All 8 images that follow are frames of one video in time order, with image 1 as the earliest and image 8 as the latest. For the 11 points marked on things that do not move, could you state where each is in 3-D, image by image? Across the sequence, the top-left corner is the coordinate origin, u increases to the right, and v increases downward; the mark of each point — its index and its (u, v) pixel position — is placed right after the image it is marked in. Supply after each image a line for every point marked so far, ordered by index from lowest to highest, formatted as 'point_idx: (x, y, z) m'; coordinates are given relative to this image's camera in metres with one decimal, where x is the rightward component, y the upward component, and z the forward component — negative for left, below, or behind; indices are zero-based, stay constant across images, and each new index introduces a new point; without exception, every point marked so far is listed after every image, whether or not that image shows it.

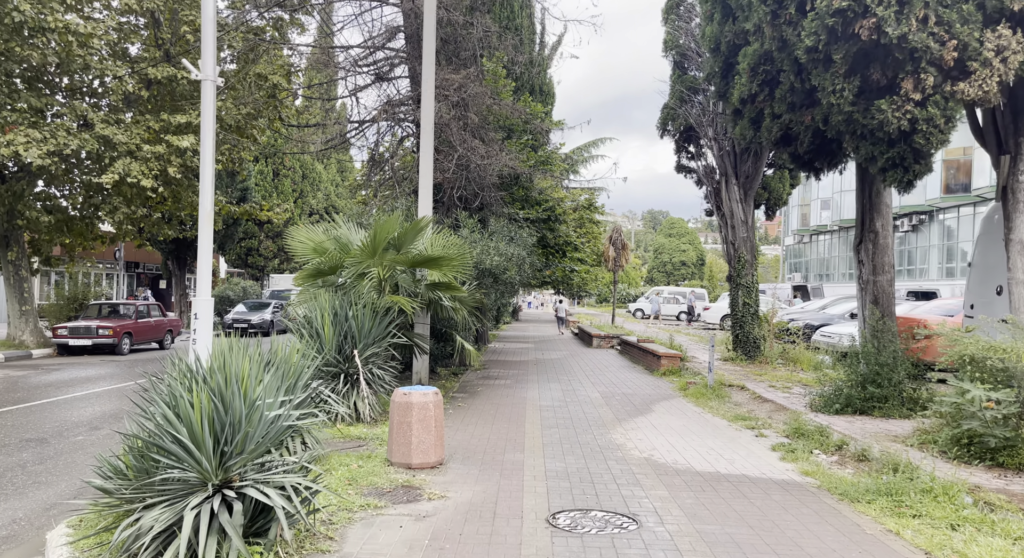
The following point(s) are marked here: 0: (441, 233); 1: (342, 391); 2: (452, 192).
0: (-1.3, +0.9, +14.0) m
1: (-2.3, -1.5, +10.1) m
2: (-1.4, +2.0, +17.8) m
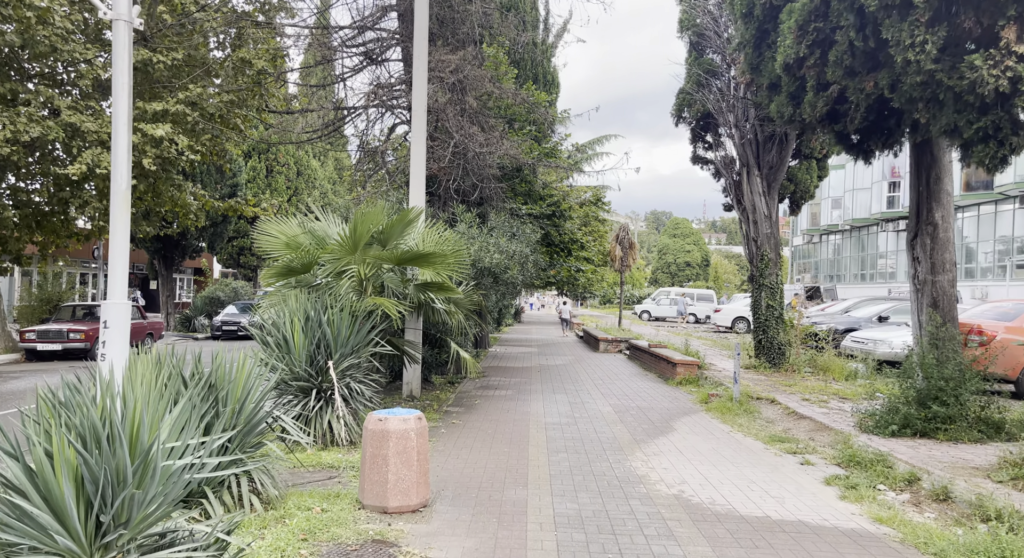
0: (-1.3, +0.9, +12.6) m
1: (-2.3, -1.5, +8.6) m
2: (-1.4, +2.0, +16.4) m
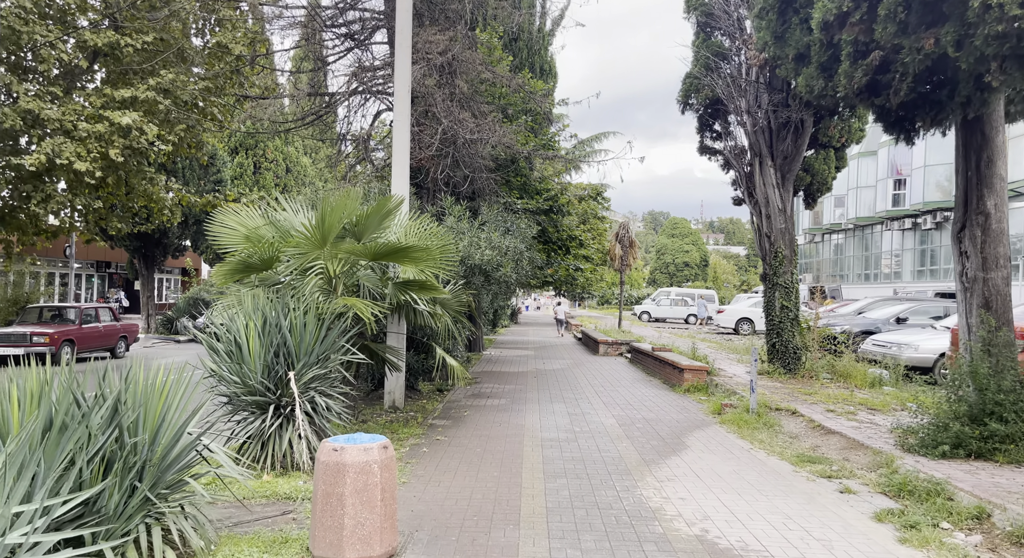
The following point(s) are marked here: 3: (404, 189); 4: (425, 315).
0: (-1.4, +0.9, +11.4) m
1: (-2.4, -1.5, +7.4) m
2: (-1.5, +2.1, +15.2) m
3: (-1.7, +1.2, +11.8) m
4: (-1.2, -0.5, +10.4) m
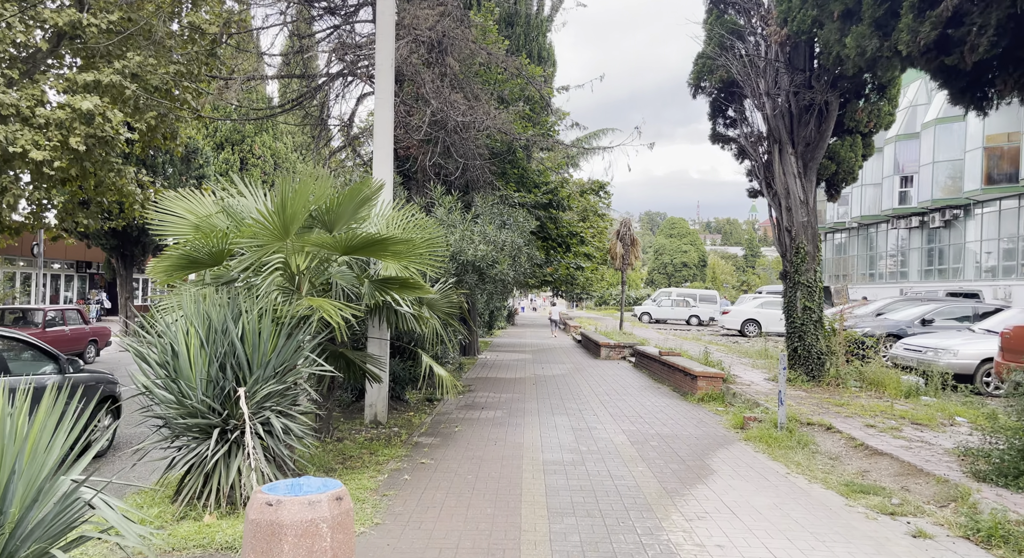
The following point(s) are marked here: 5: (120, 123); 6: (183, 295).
0: (-1.4, +0.9, +10.0) m
1: (-2.4, -1.4, +6.1) m
2: (-1.6, +2.1, +13.8) m
3: (-1.7, +1.2, +10.5) m
4: (-1.3, -0.5, +9.1) m
5: (-8.3, +3.3, +16.0) m
6: (-2.9, -0.1, +6.6) m
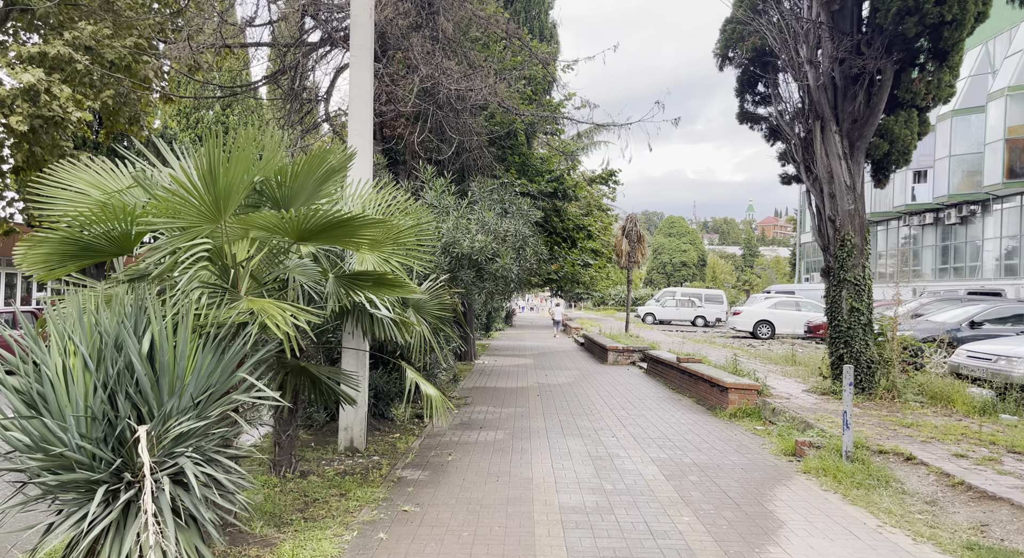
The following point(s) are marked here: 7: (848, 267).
0: (-1.4, +1.0, +8.2) m
1: (-2.3, -1.4, +4.3) m
2: (-1.5, +2.1, +12.0) m
3: (-1.7, +1.3, +8.6) m
4: (-1.2, -0.4, +7.2) m
5: (-8.2, +3.3, +14.1) m
6: (-2.8, -0.1, +4.8) m
7: (+5.2, +0.2, +11.8) m
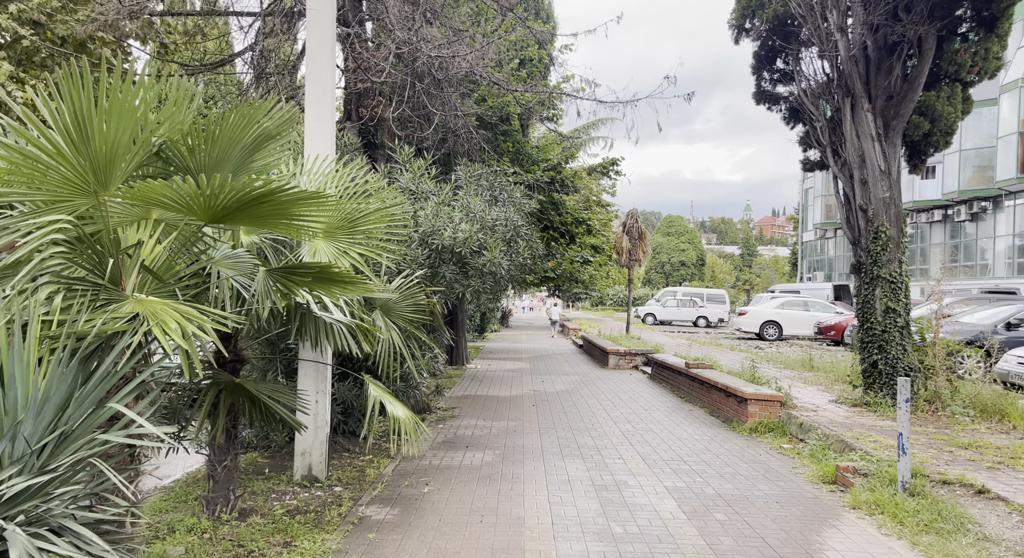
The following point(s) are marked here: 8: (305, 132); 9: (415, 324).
0: (-1.5, +1.0, +6.8) m
1: (-2.4, -1.4, +2.9) m
2: (-1.7, +2.2, +10.6) m
3: (-1.8, +1.3, +7.3) m
4: (-1.3, -0.4, +5.9) m
5: (-8.4, +3.3, +12.7) m
6: (-2.9, -0.1, +3.4) m
7: (+5.1, +0.2, +10.5) m
8: (-1.9, +1.4, +7.2) m
9: (-0.9, -0.4, +7.0) m
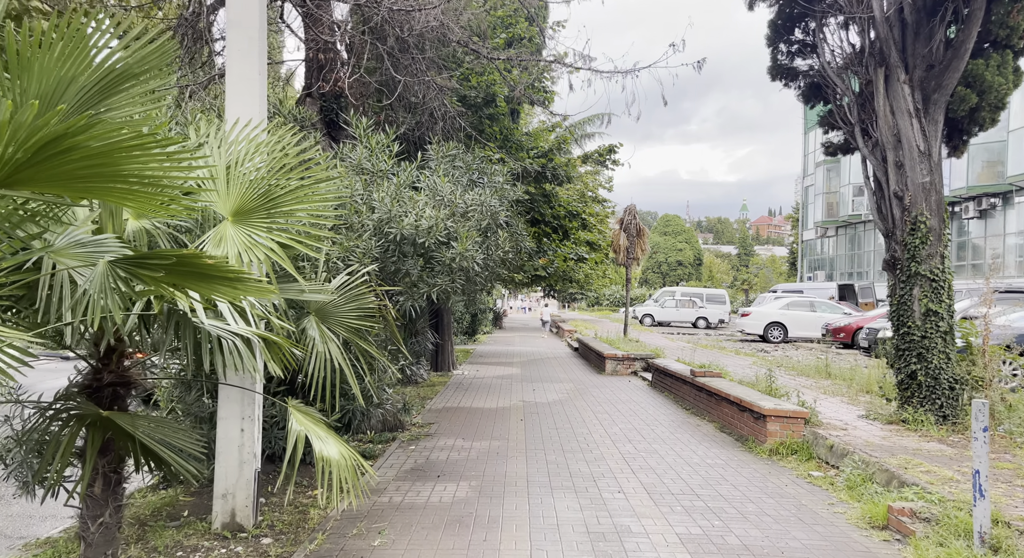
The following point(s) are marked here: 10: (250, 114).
0: (-1.7, +1.0, +5.4) m
1: (-2.6, -1.3, +1.4) m
2: (-1.9, +2.2, +9.2) m
3: (-2.0, +1.3, +5.8) m
4: (-1.5, -0.4, +4.4) m
5: (-8.6, +3.4, +11.2) m
6: (-3.1, 0.0, +1.9) m
7: (+4.9, +0.3, +9.1) m
8: (-2.1, +1.4, +5.8) m
9: (-1.1, -0.4, +5.6) m
10: (-2.0, +1.2, +5.8) m
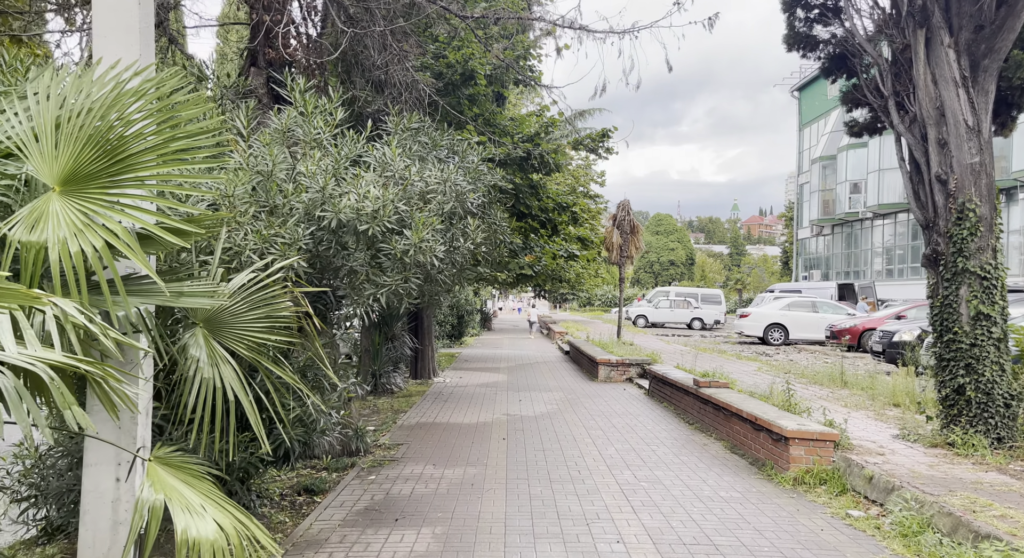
0: (-1.9, +1.0, +4.0) m
1: (-2.7, -1.3, 0.0) m
2: (-2.1, +2.2, +7.8) m
3: (-2.2, +1.3, +4.4) m
4: (-1.7, -0.4, +3.0) m
5: (-8.9, +3.3, +9.7) m
6: (-3.2, 0.0, +0.5) m
7: (+4.7, +0.3, +7.7) m
8: (-2.3, +1.4, +4.3) m
9: (-1.3, -0.4, +4.2) m
10: (-2.2, +1.3, +4.3) m
